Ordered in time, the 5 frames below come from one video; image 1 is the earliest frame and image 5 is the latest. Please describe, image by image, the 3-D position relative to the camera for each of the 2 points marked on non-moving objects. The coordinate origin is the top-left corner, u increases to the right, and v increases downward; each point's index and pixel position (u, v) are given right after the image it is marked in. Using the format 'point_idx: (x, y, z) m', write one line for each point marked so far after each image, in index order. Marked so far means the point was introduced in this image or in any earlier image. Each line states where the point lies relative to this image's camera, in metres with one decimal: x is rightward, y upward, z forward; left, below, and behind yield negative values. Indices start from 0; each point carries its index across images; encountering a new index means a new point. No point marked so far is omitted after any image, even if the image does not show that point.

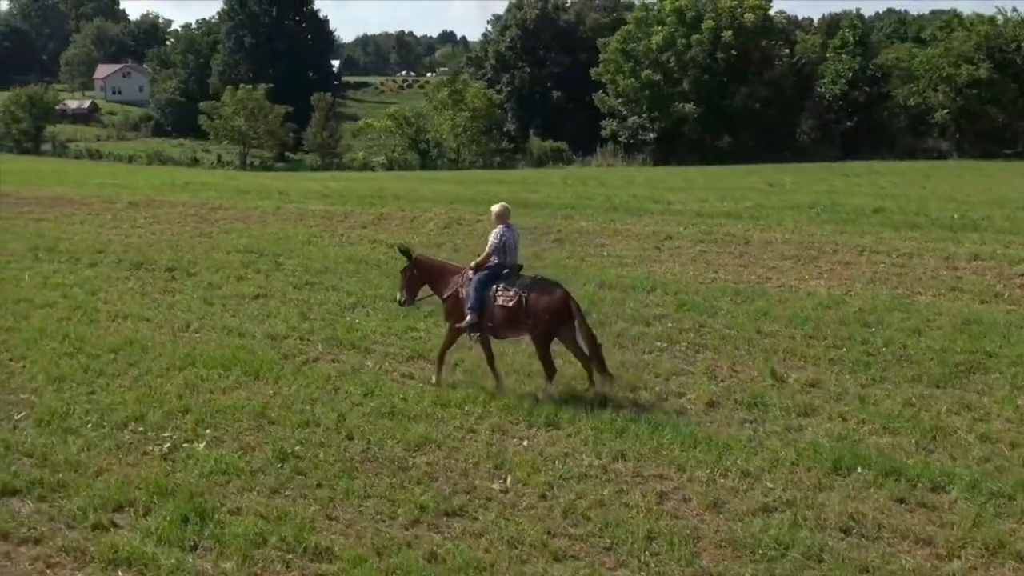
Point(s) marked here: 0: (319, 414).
0: (-2.3, -1.5, +11.9) m
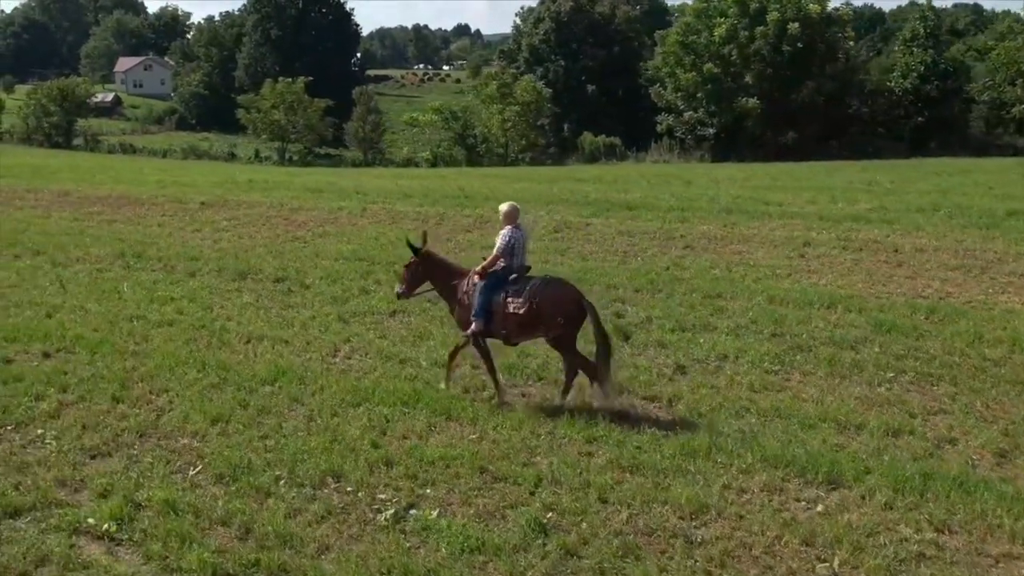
0: (+0.4, -1.8, +9.9) m
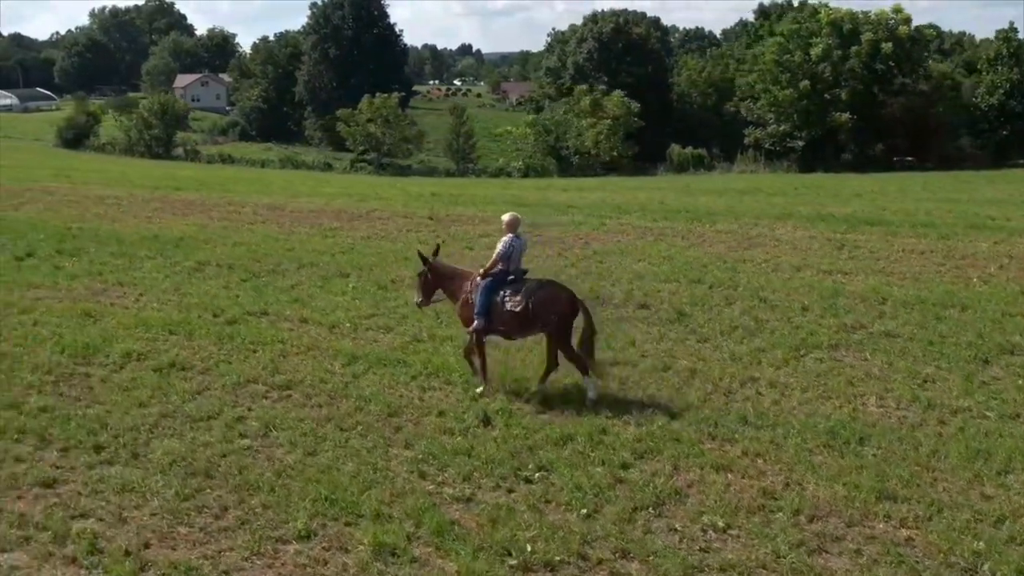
0: (+7.3, -2.3, +8.2) m
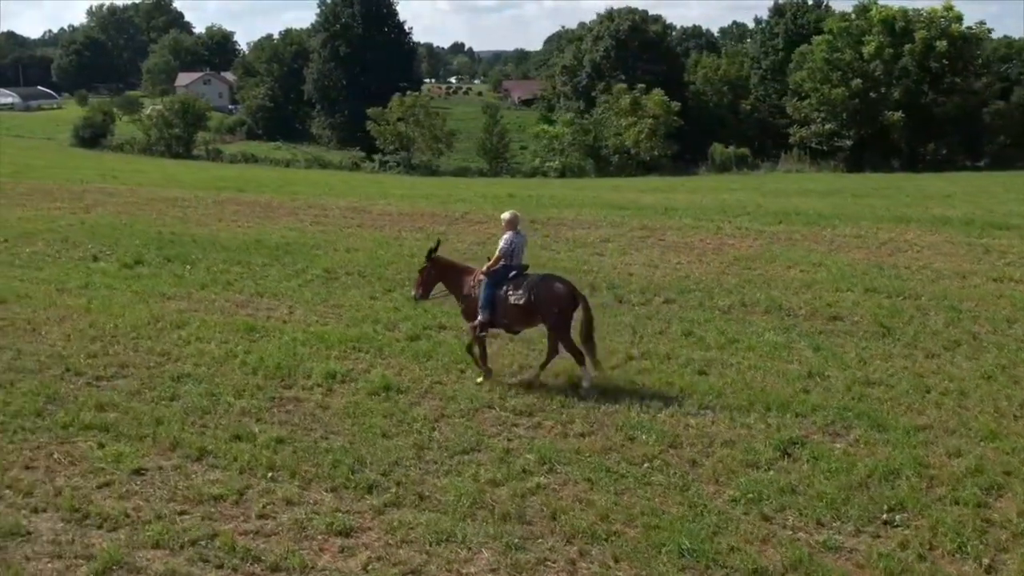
0: (+10.5, -2.5, +7.4) m
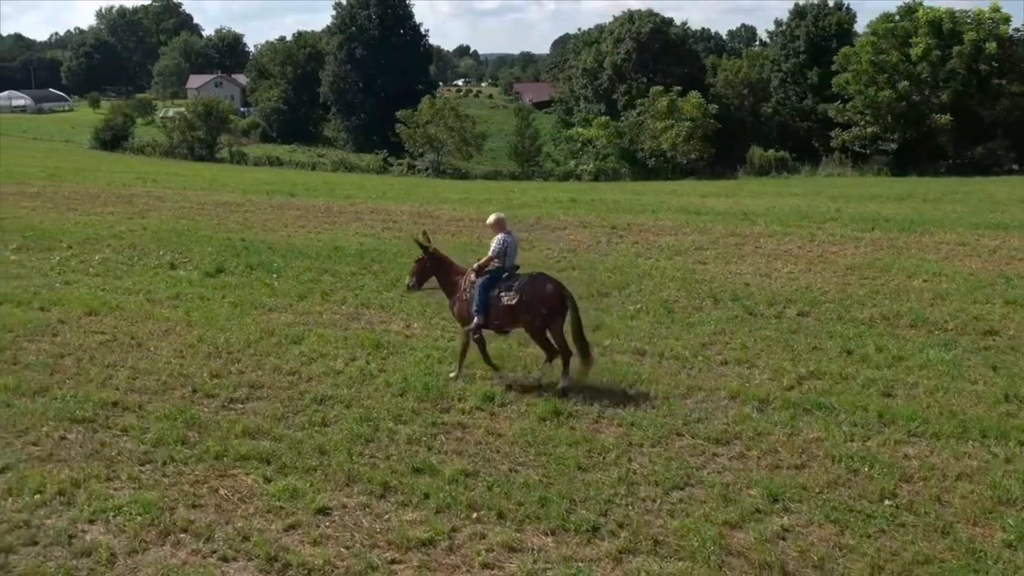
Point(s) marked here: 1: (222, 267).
0: (+12.5, -2.6, +6.4) m
1: (-5.7, +0.4, +19.0) m
